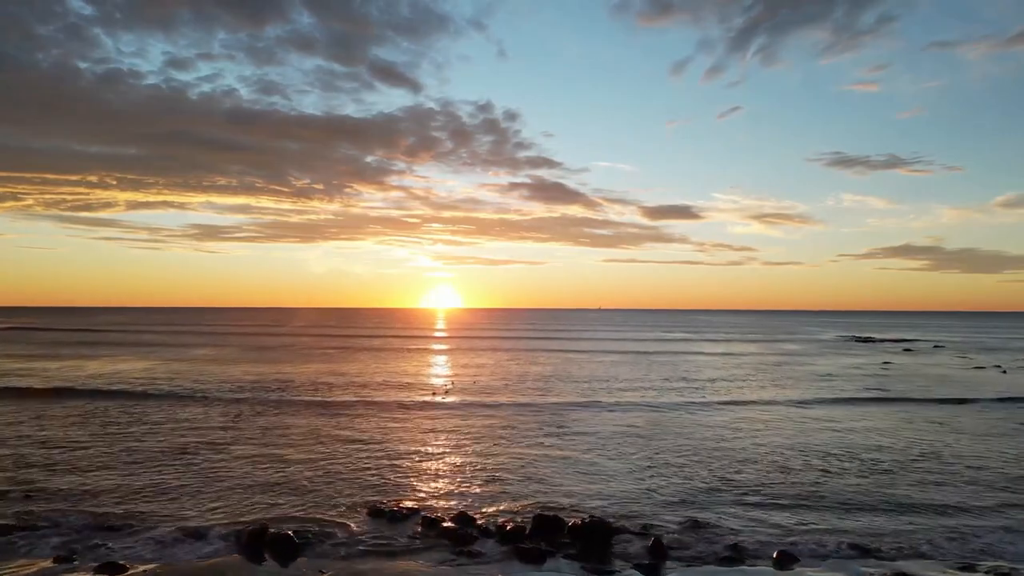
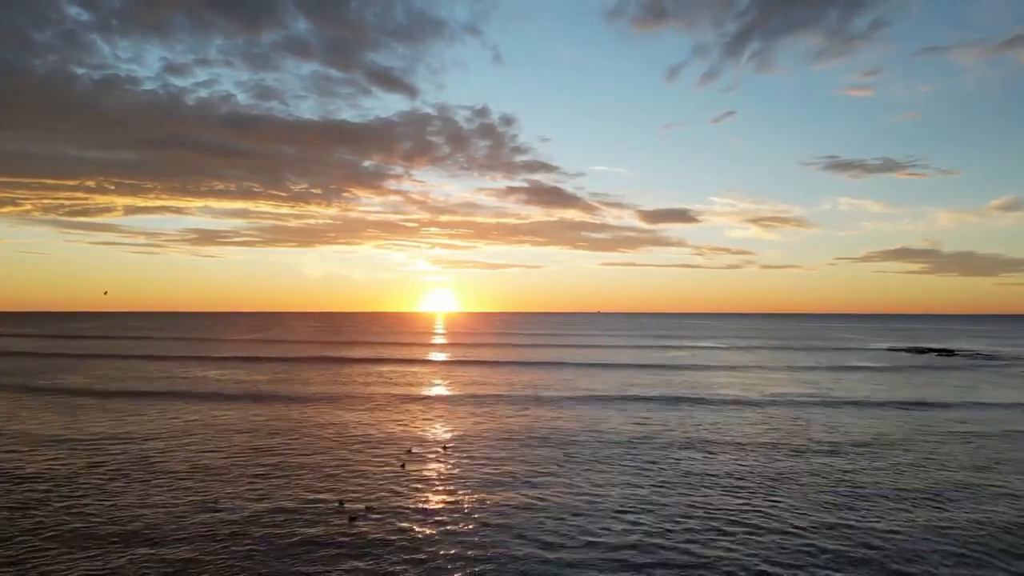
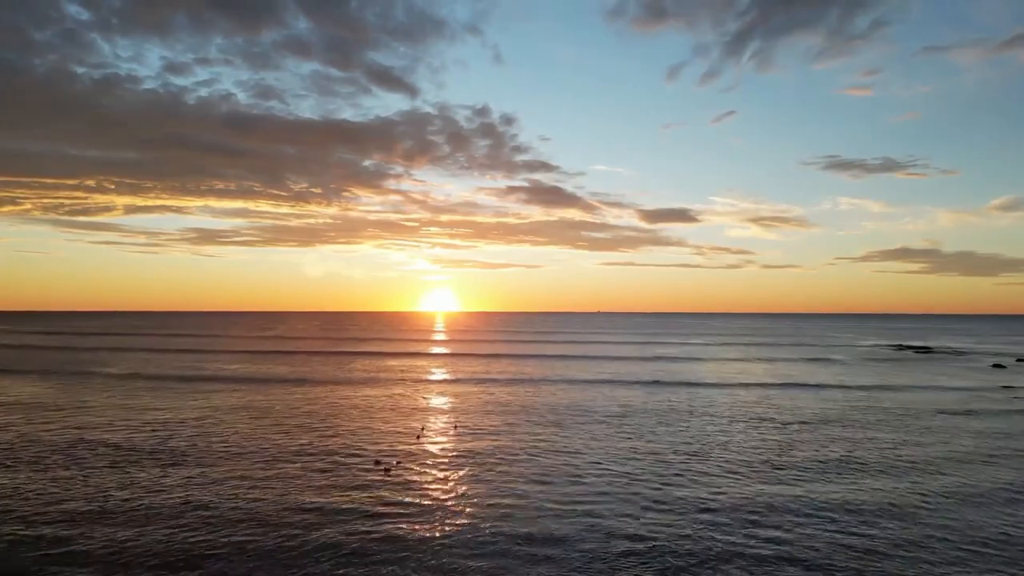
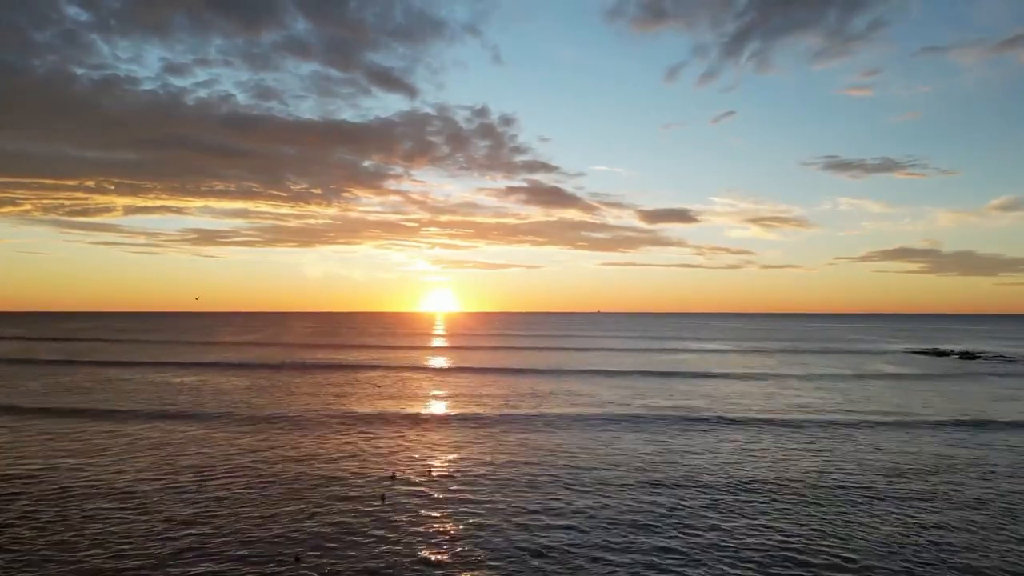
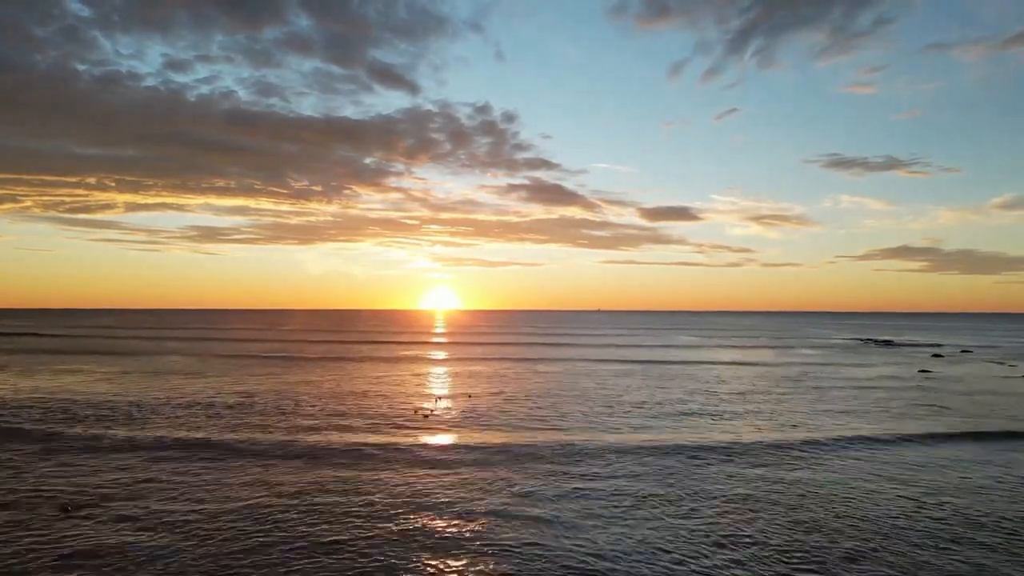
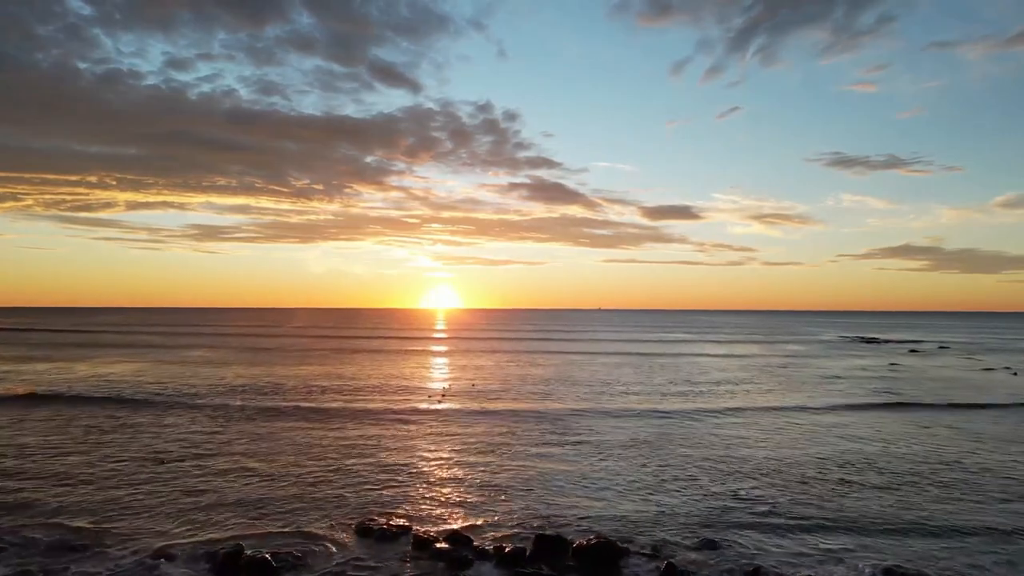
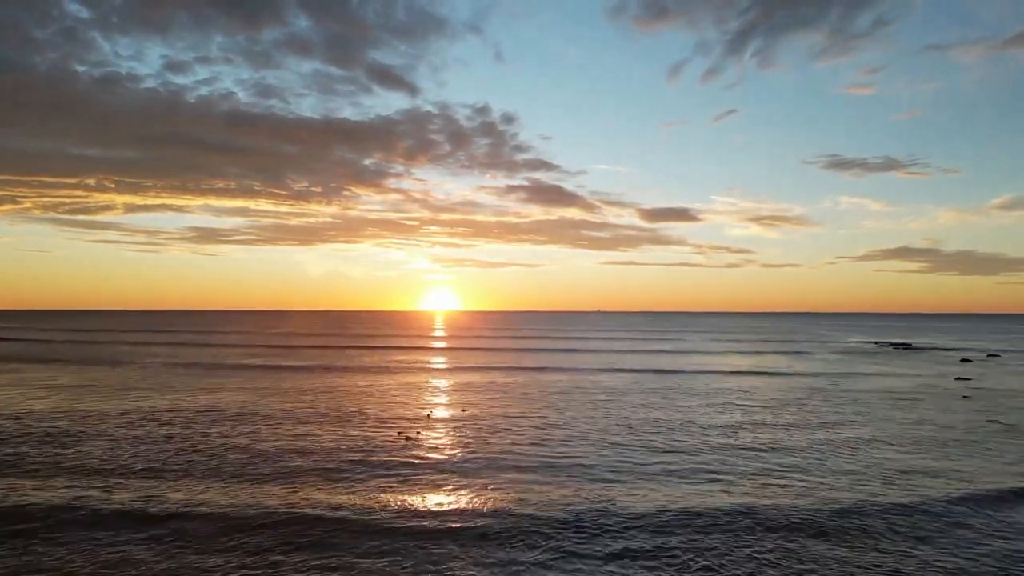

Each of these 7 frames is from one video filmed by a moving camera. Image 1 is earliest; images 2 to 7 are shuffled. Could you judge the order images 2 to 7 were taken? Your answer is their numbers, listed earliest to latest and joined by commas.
6, 5, 7, 3, 2, 4
